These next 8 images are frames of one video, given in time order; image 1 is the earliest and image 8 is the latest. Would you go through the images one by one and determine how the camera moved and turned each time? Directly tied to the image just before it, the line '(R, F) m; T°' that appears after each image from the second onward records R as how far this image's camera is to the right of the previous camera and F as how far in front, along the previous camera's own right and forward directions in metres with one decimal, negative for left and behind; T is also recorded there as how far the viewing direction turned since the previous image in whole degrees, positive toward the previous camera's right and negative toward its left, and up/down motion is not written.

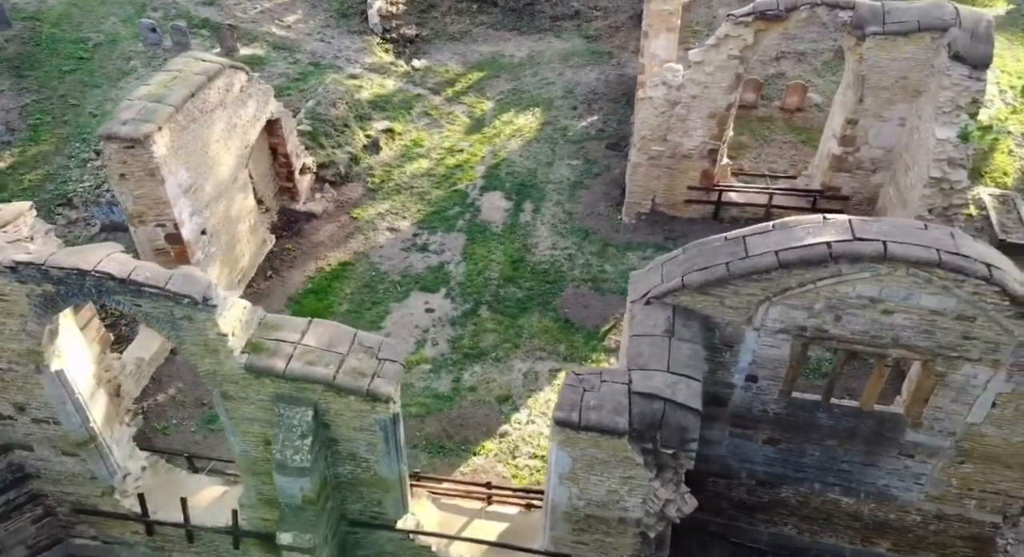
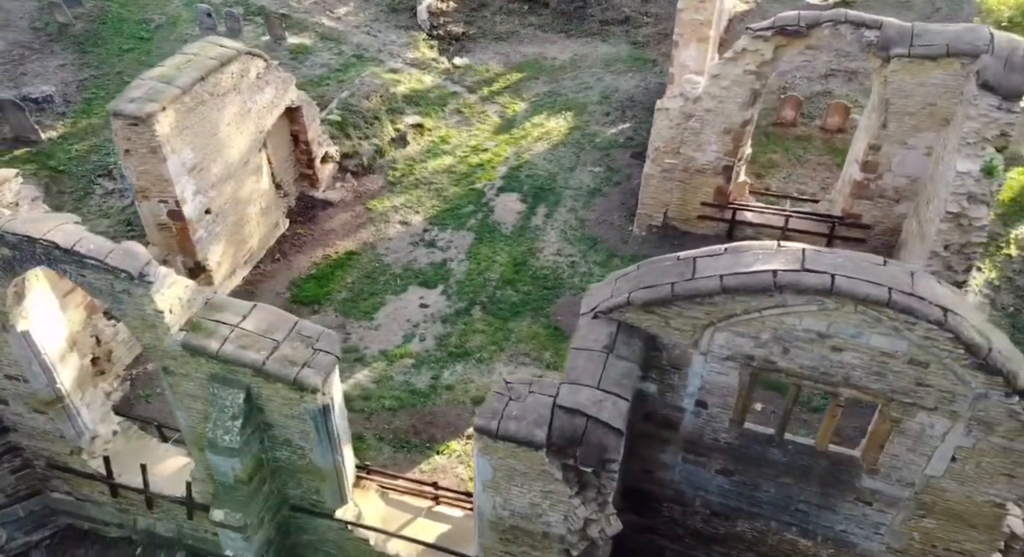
(+1.1, +0.1) m; -6°
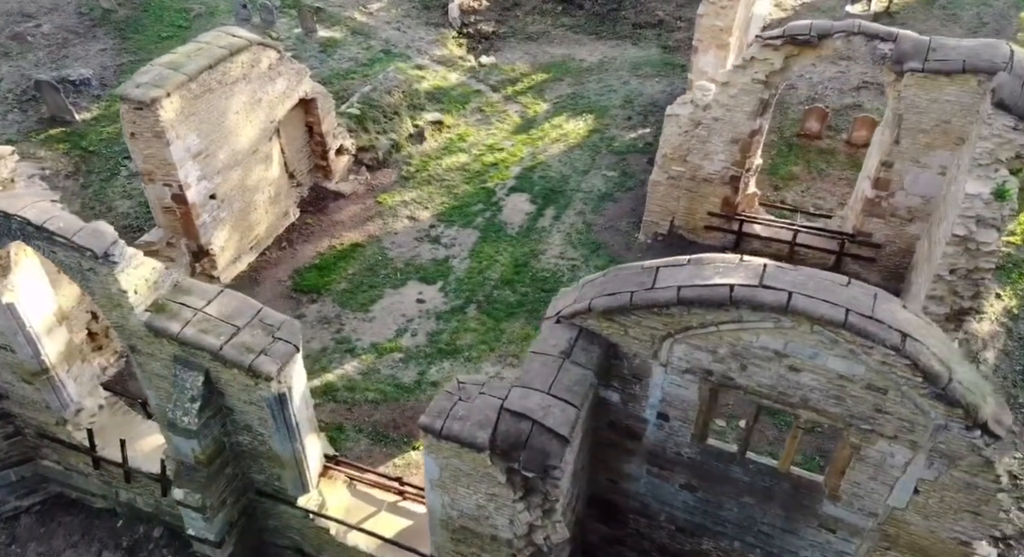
(+0.7, +0.1) m; -4°
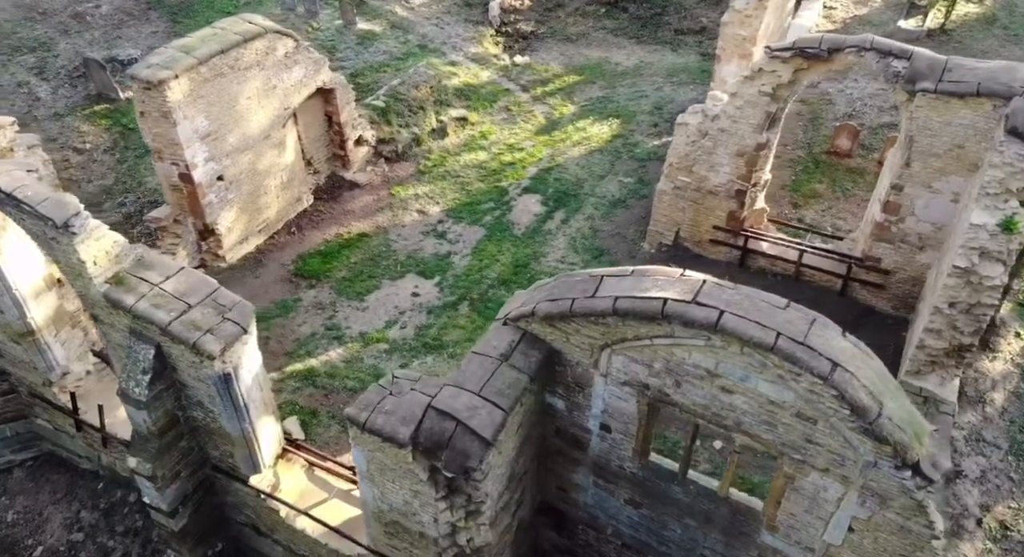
(+0.9, +0.1) m; -5°
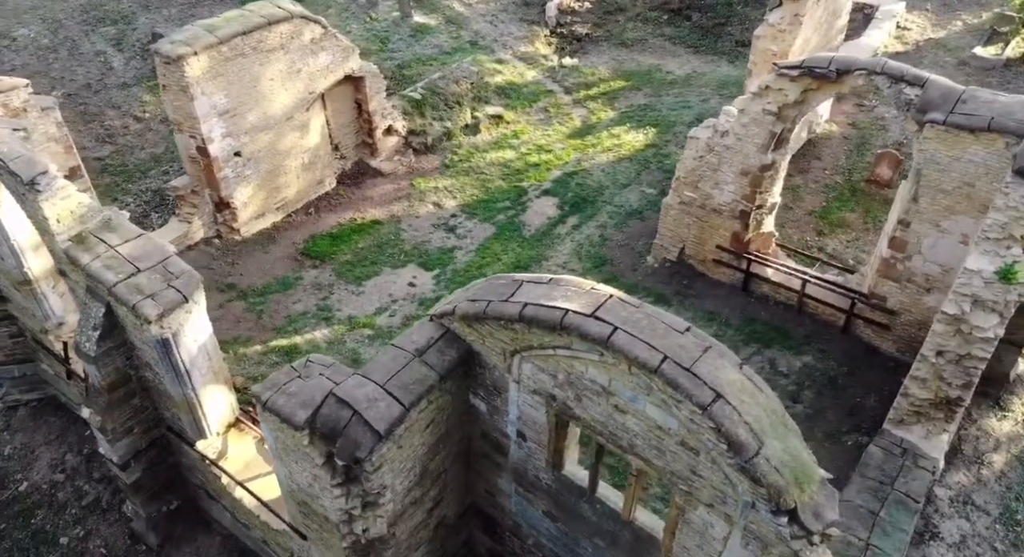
(+1.3, +0.1) m; -7°
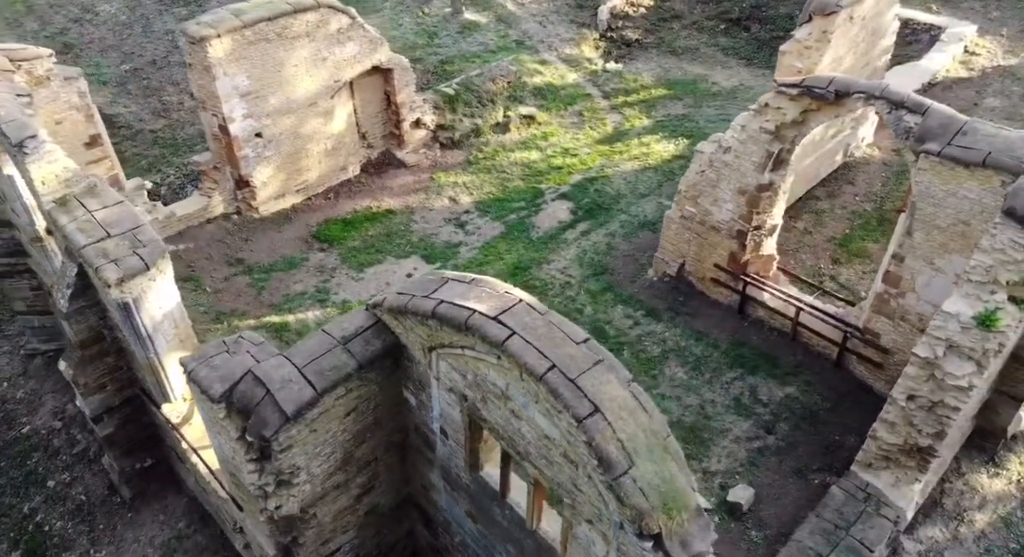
(+1.2, +0.1) m; -6°
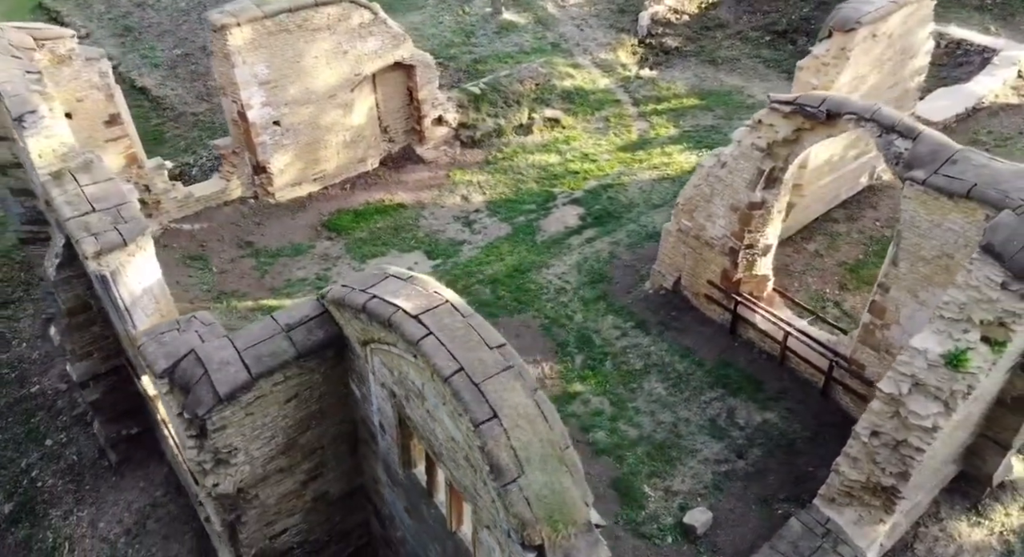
(+1.0, 0.0) m; -5°
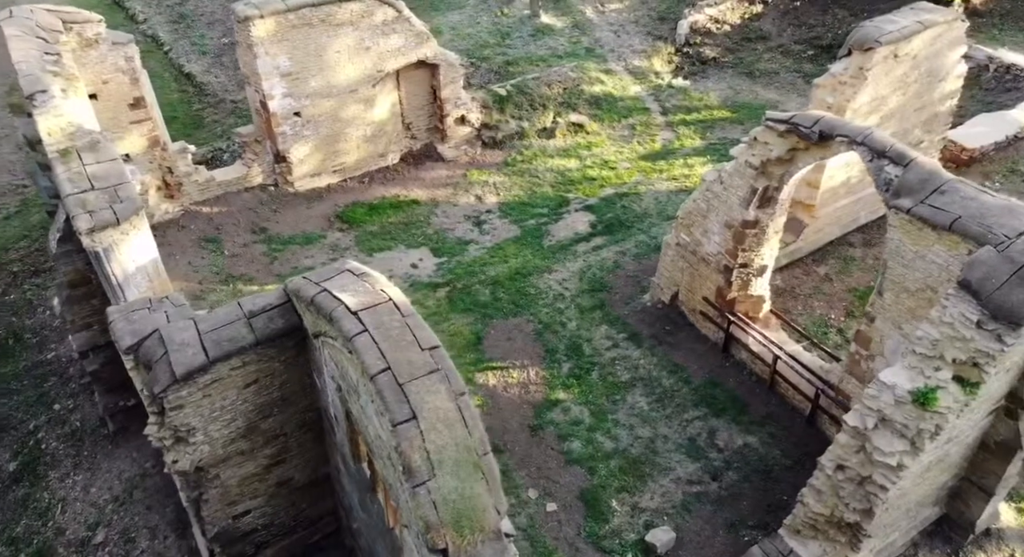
(+0.8, 0.0) m; -4°
